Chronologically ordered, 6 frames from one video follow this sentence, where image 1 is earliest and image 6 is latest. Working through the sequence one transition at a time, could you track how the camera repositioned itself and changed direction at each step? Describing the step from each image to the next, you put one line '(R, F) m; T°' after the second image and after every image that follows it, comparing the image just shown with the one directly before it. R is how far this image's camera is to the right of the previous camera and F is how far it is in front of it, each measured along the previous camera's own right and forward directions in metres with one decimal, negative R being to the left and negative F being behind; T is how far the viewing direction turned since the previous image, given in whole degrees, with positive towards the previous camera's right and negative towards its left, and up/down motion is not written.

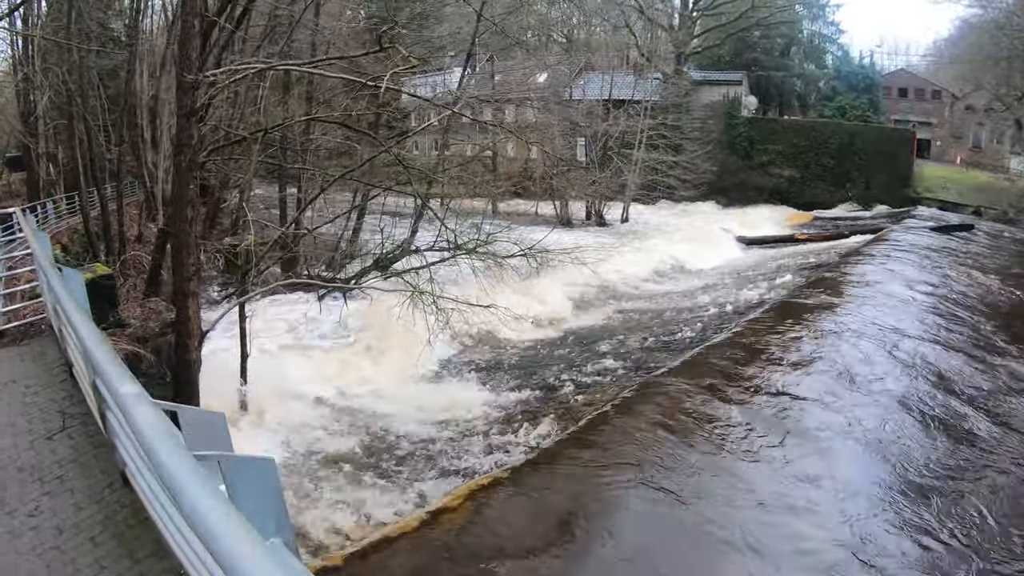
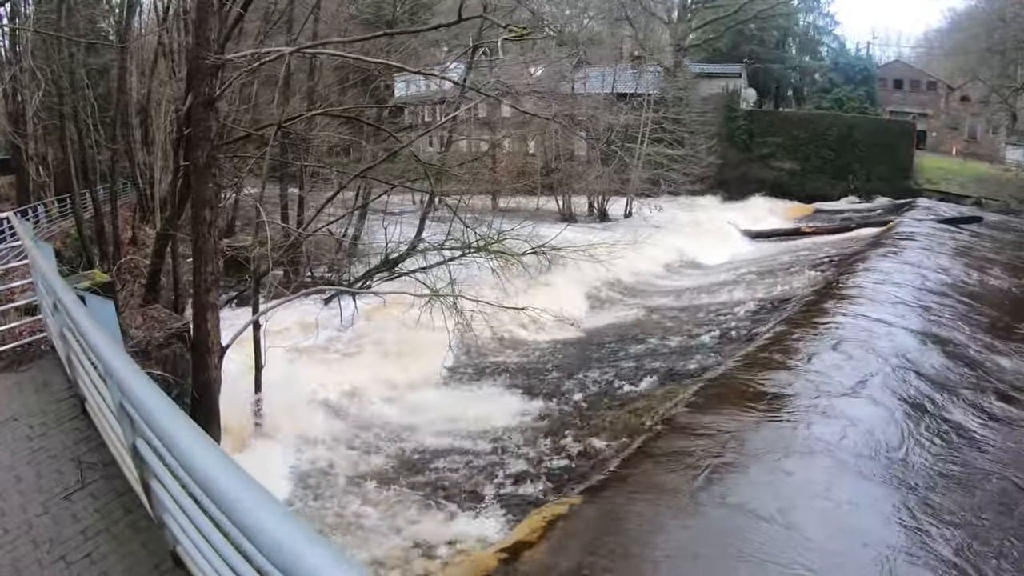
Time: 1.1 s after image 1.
(-0.3, +0.5) m; +1°
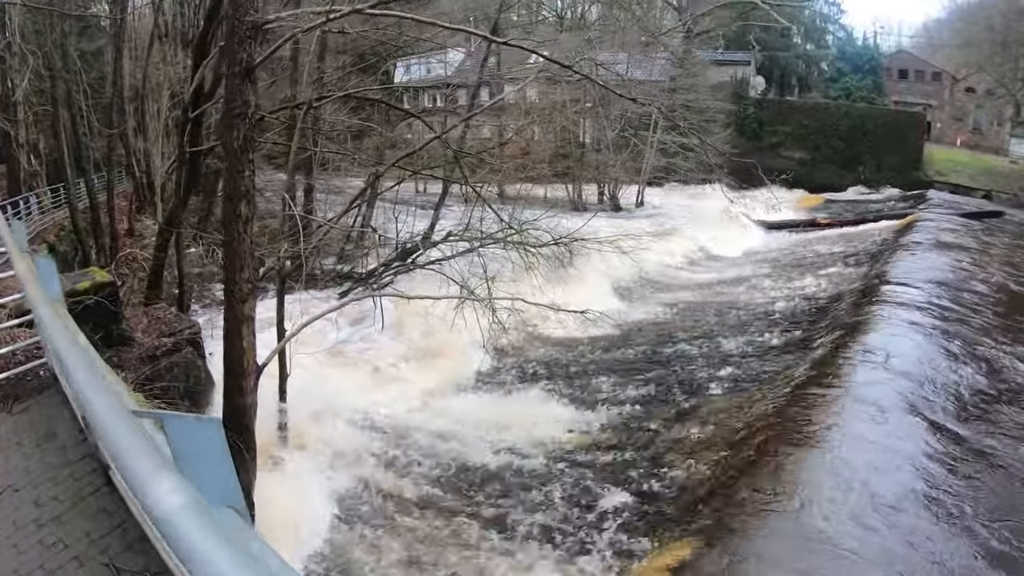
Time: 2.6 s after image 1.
(-0.5, +0.7) m; +1°
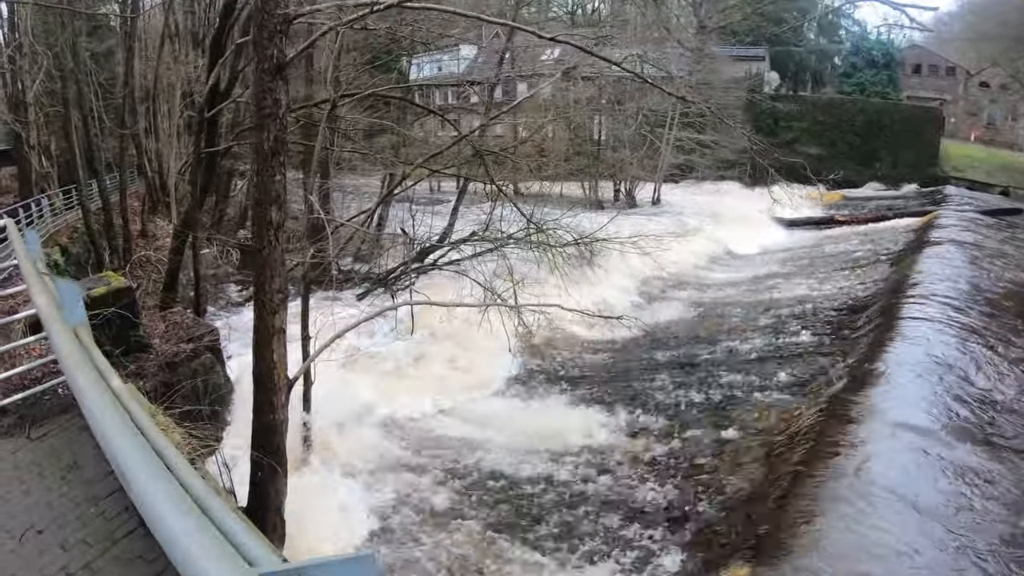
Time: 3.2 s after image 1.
(-0.2, +0.2) m; -1°
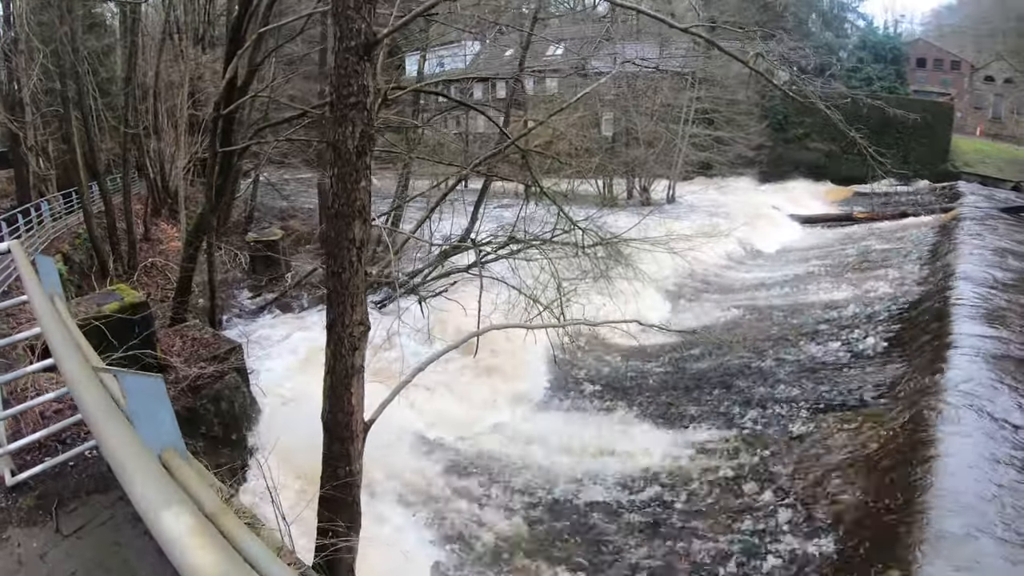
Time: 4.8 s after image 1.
(-0.5, +0.6) m; 0°
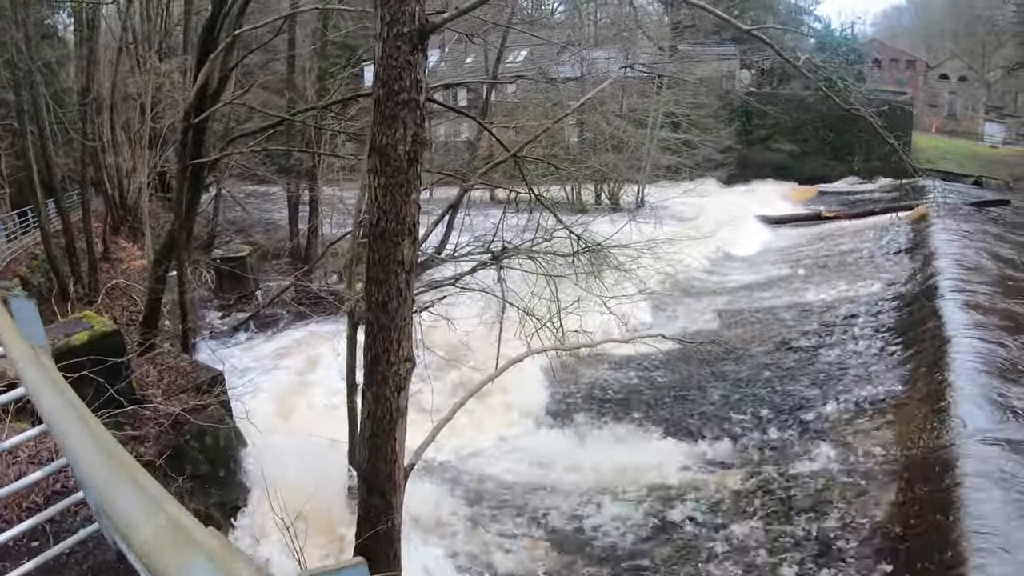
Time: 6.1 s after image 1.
(-0.3, +0.4) m; +3°
